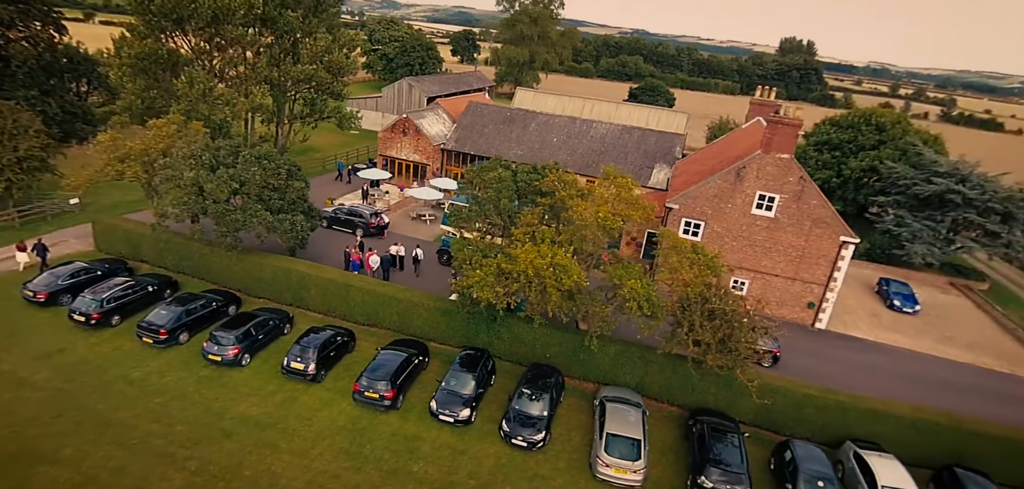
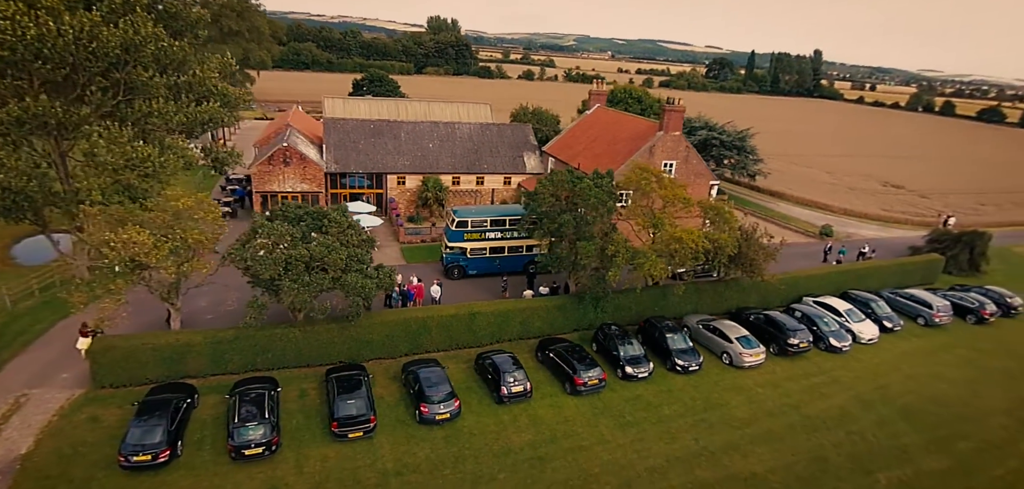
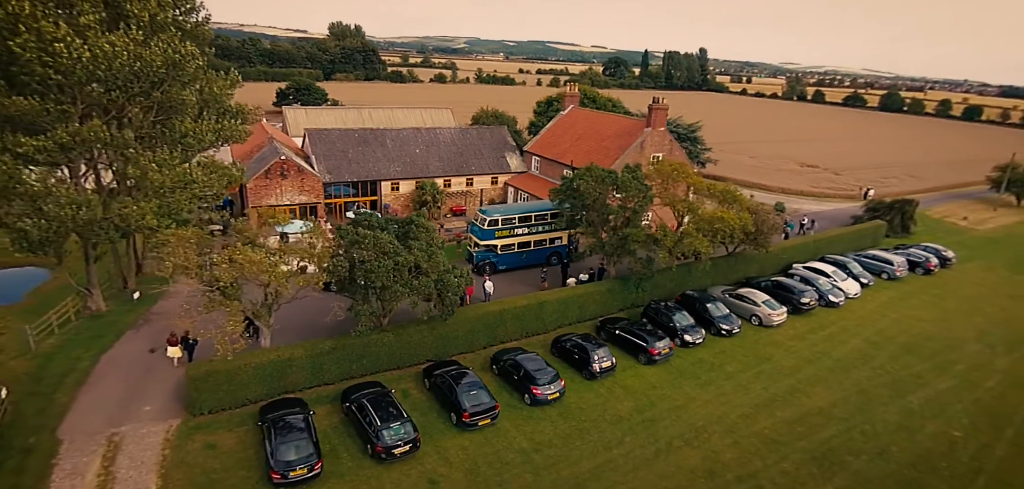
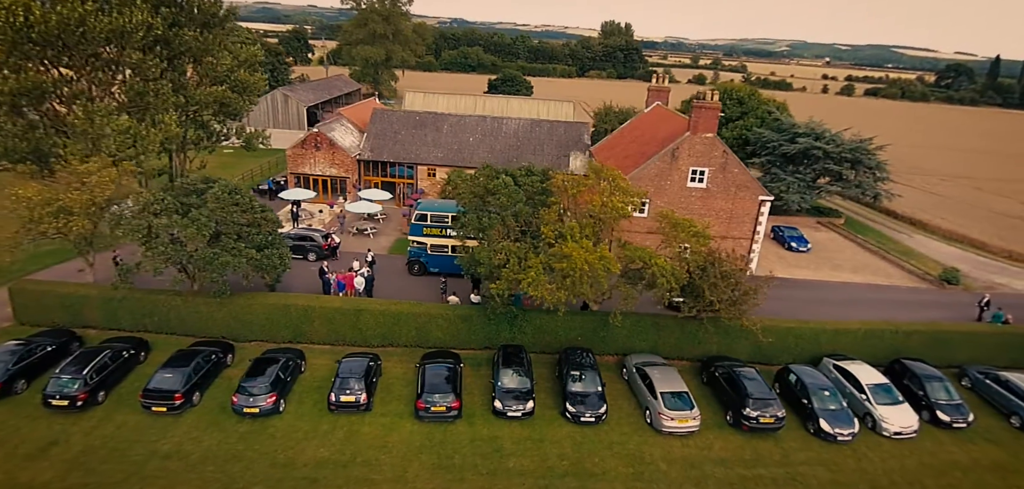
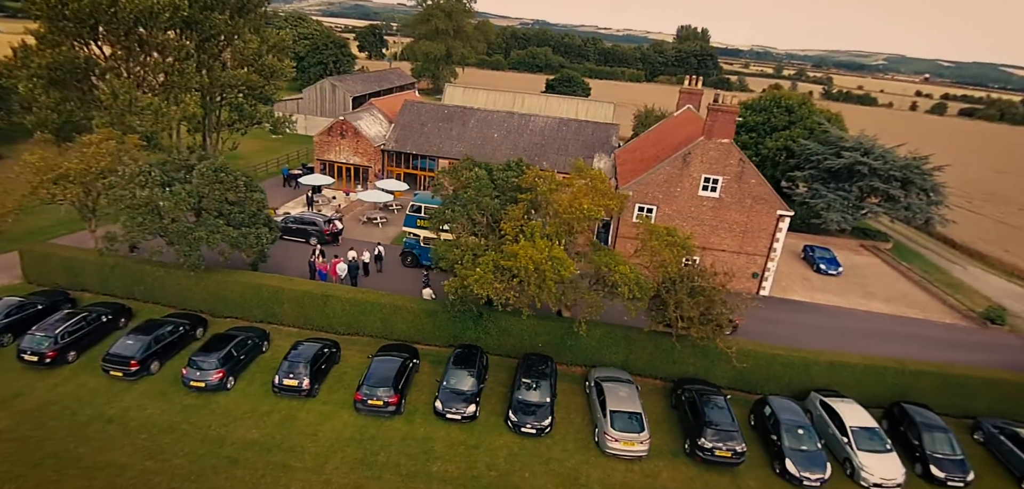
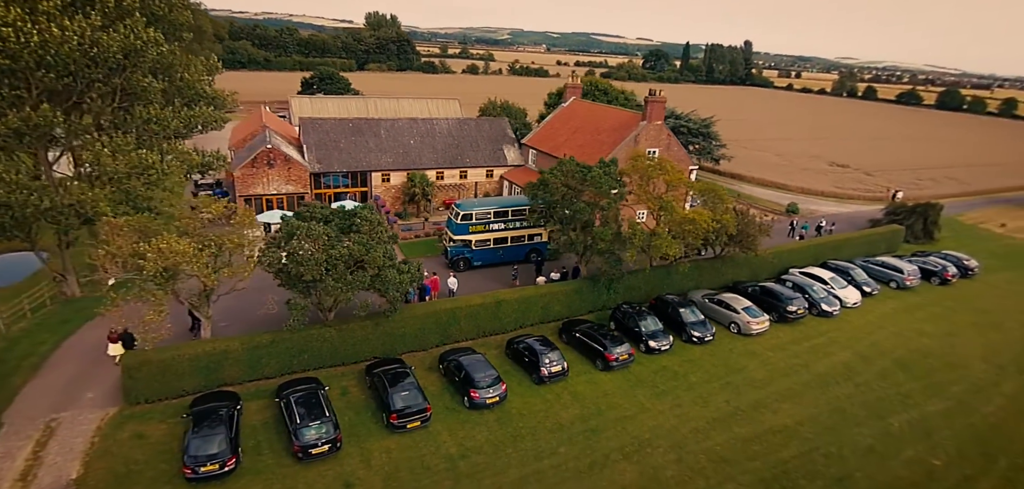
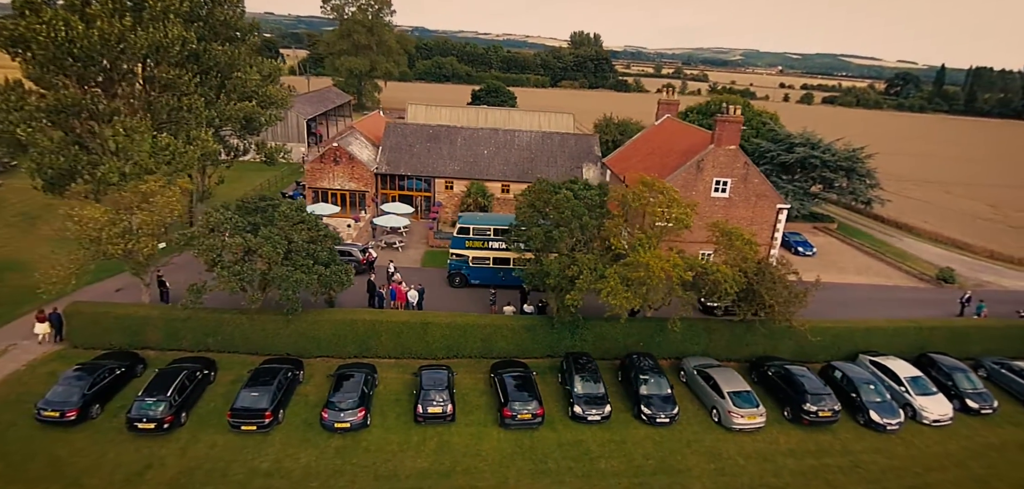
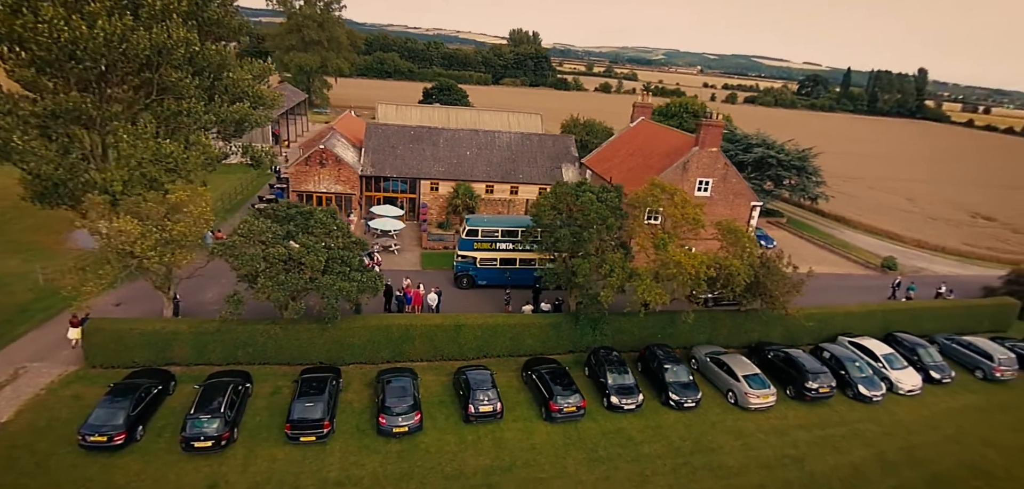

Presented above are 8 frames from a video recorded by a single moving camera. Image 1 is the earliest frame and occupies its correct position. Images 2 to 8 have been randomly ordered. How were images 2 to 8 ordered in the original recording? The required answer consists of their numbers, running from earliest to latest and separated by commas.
5, 4, 7, 8, 2, 6, 3
